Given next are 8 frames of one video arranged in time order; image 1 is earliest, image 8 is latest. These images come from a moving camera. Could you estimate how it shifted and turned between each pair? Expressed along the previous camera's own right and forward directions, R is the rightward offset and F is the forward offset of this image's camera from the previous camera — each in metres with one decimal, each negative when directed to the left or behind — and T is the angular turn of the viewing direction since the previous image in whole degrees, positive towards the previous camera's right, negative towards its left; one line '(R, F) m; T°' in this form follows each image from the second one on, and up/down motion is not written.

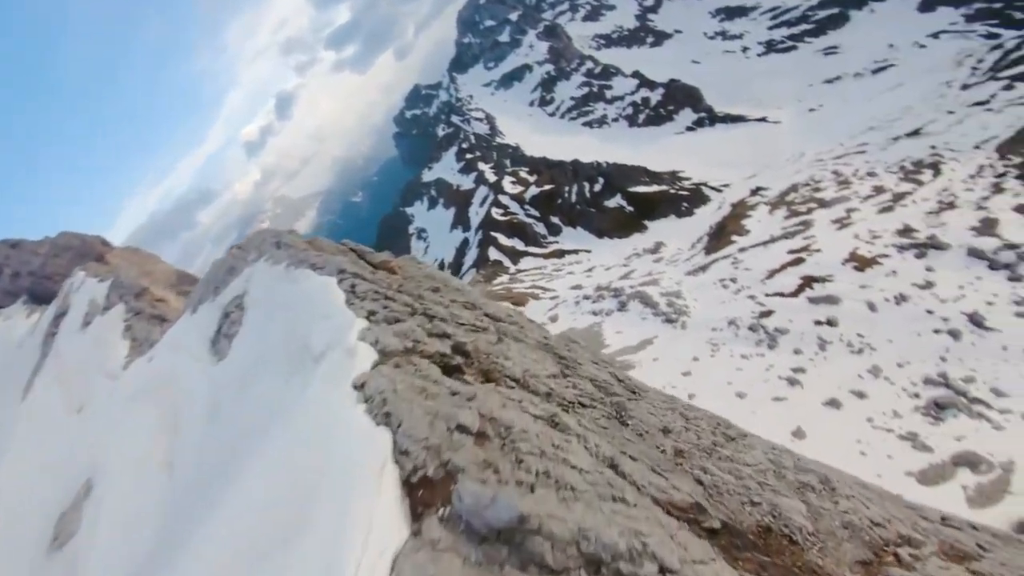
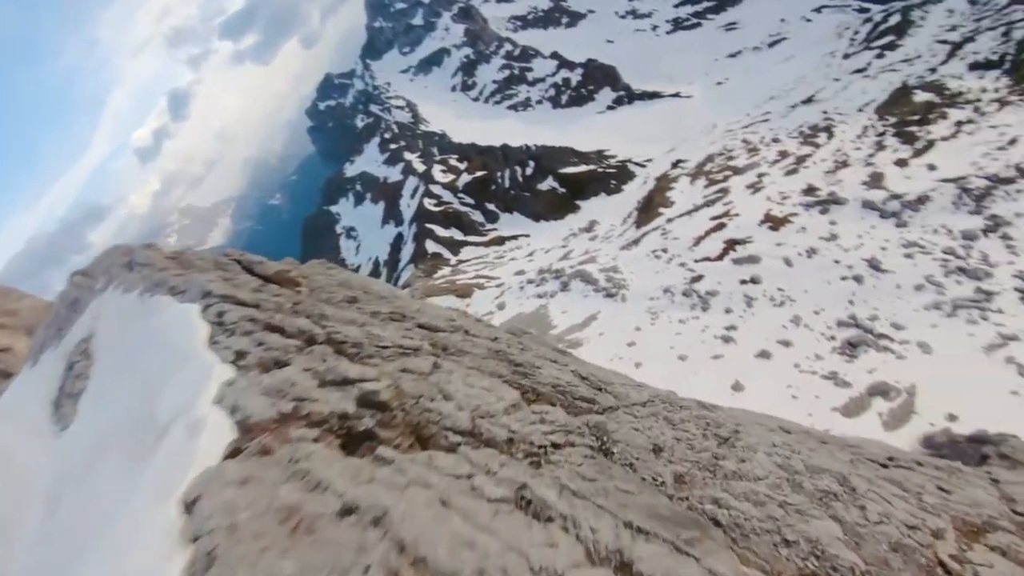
(0.0, +0.4) m; +8°
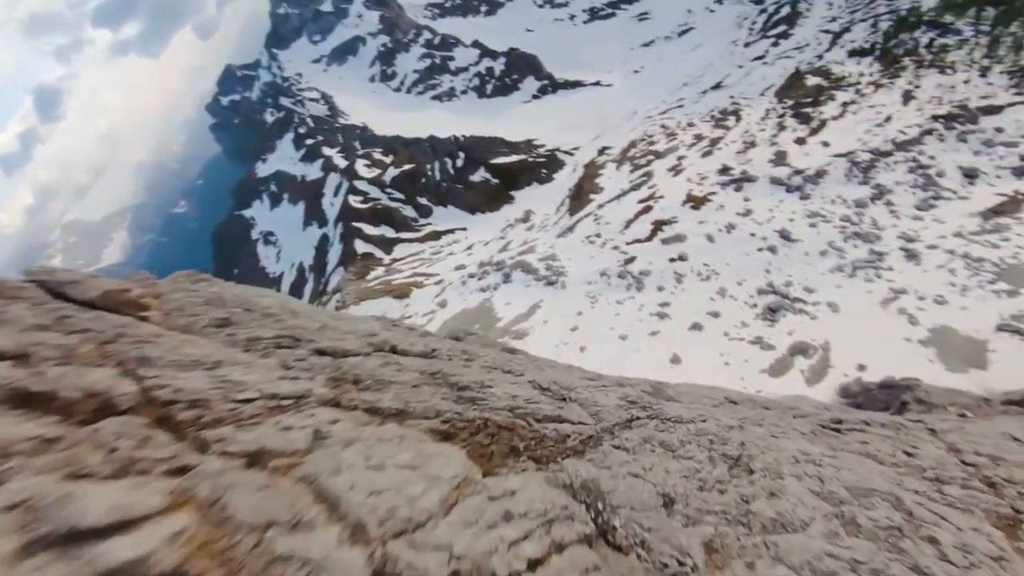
(0.0, +0.4) m; +8°
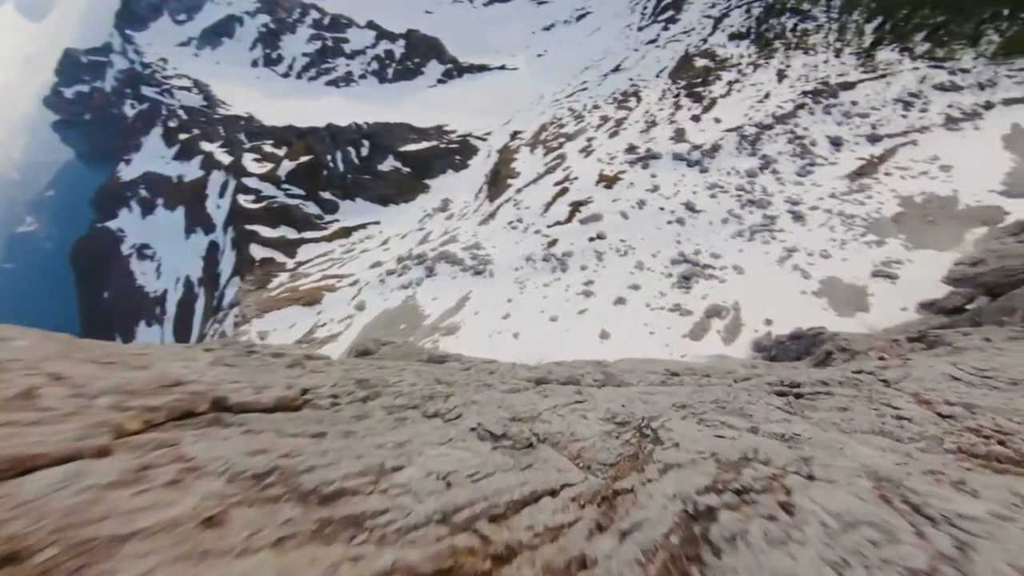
(0.0, +0.7) m; +10°
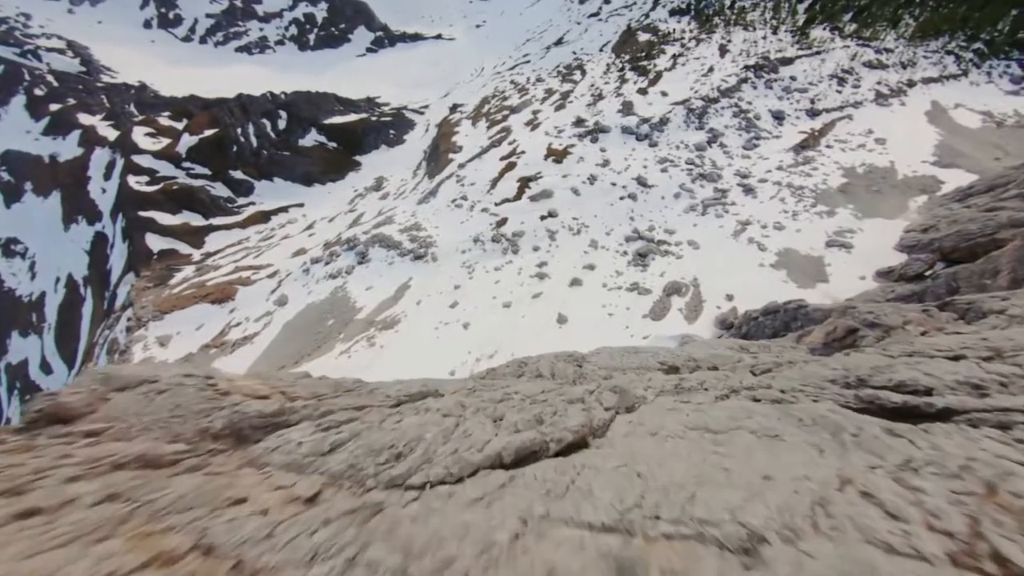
(0.0, +1.6) m; +7°
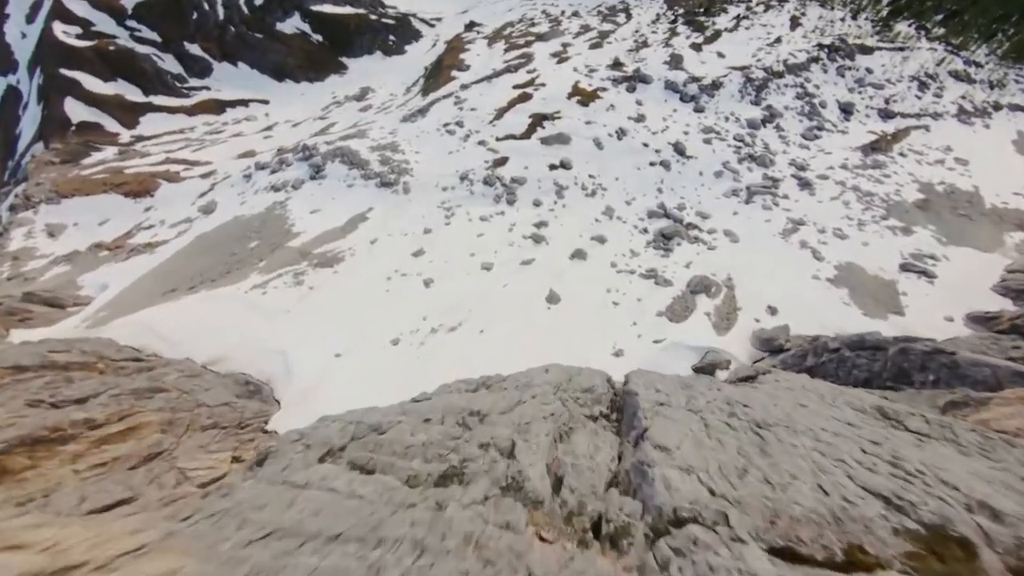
(+0.1, +3.1) m; +3°
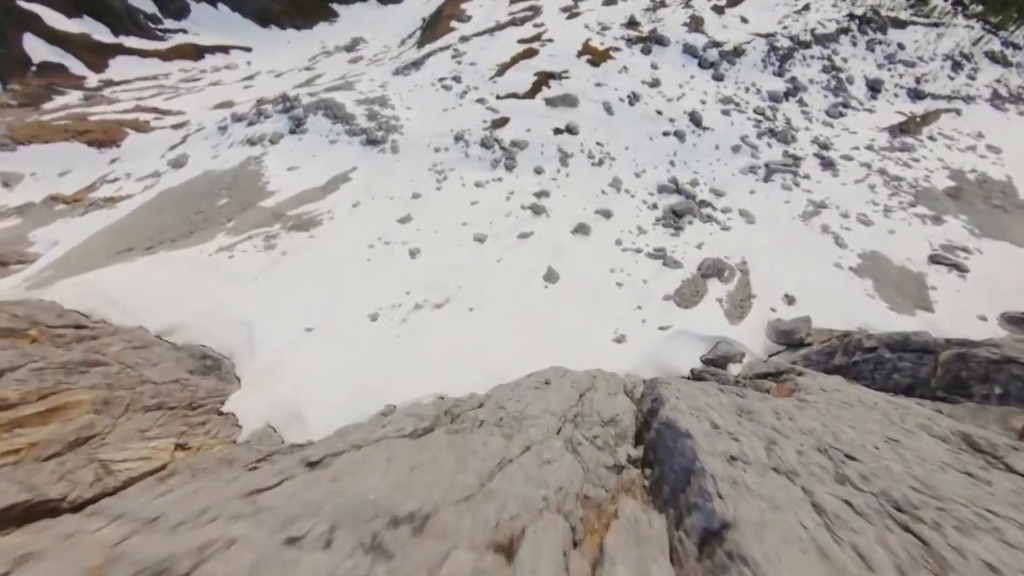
(0.0, +0.9) m; +1°
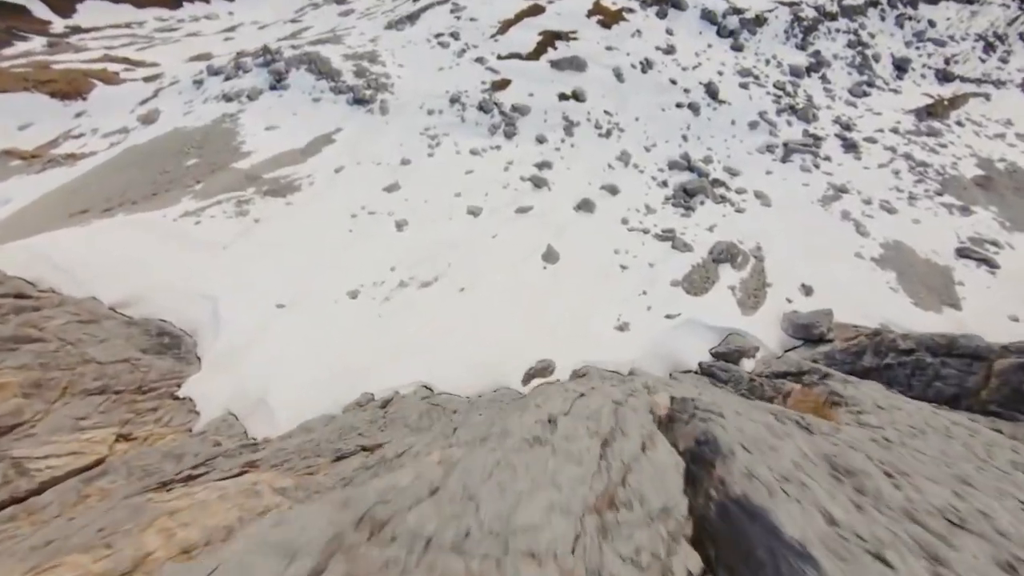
(0.0, +0.7) m; +1°
